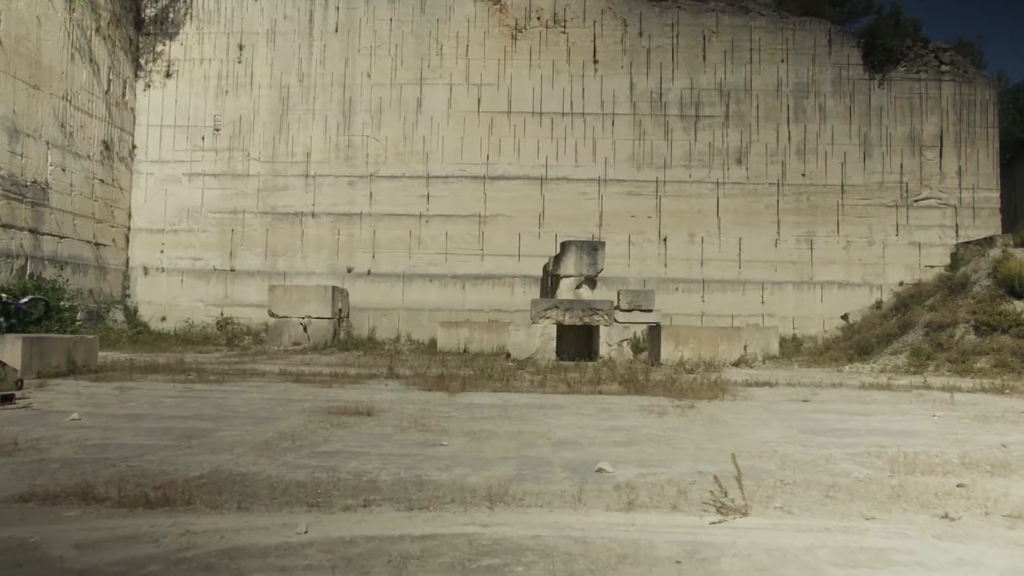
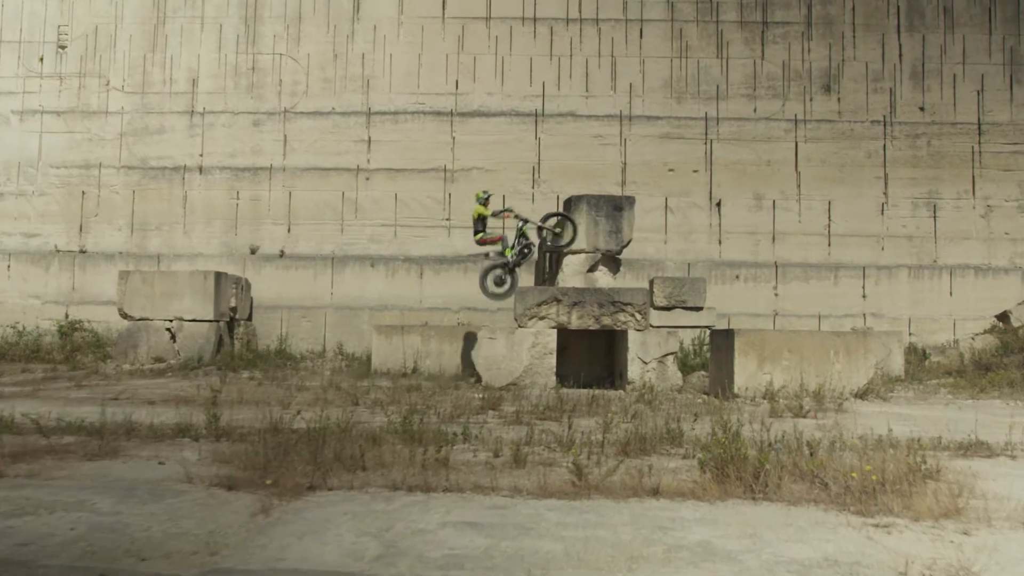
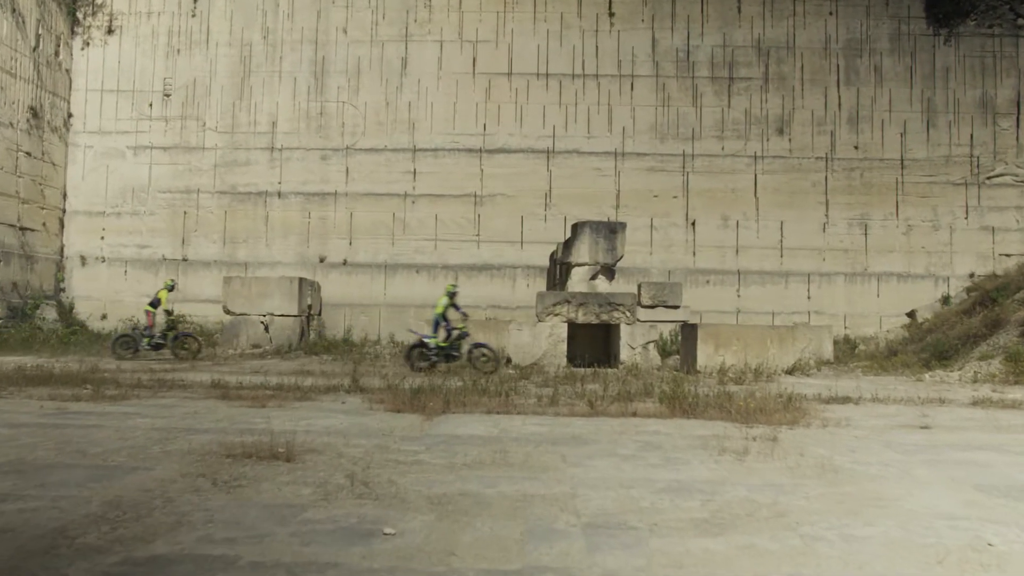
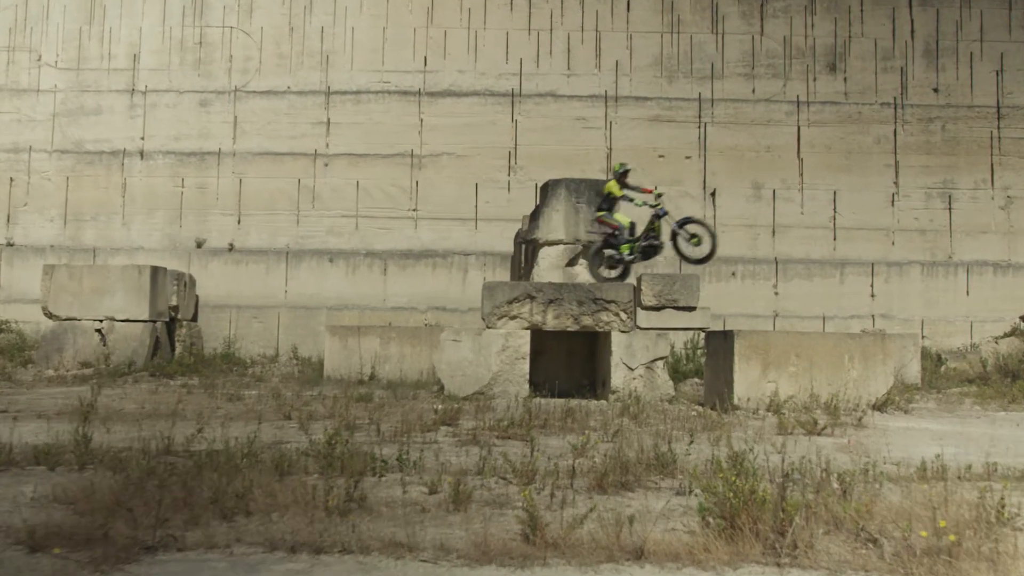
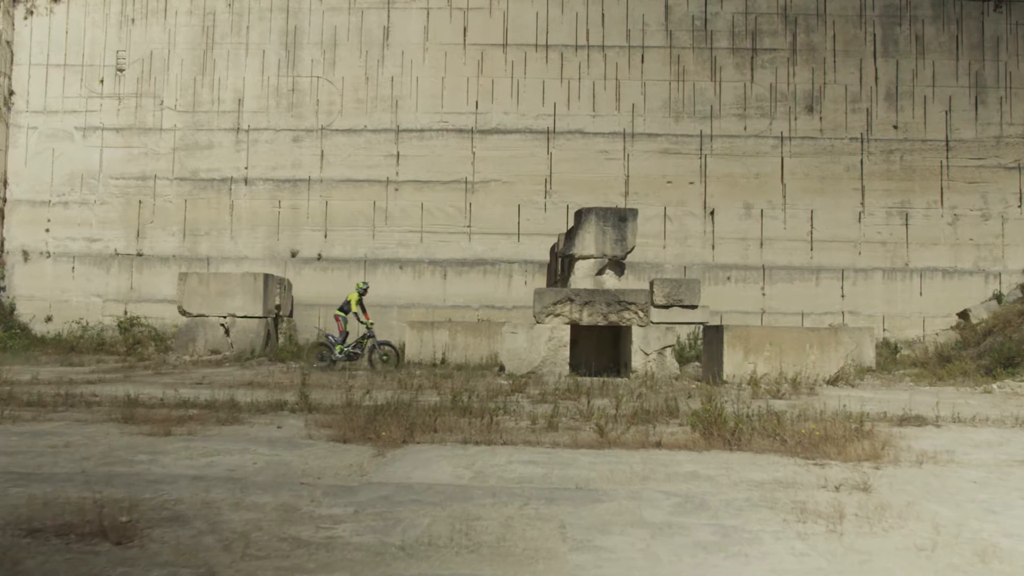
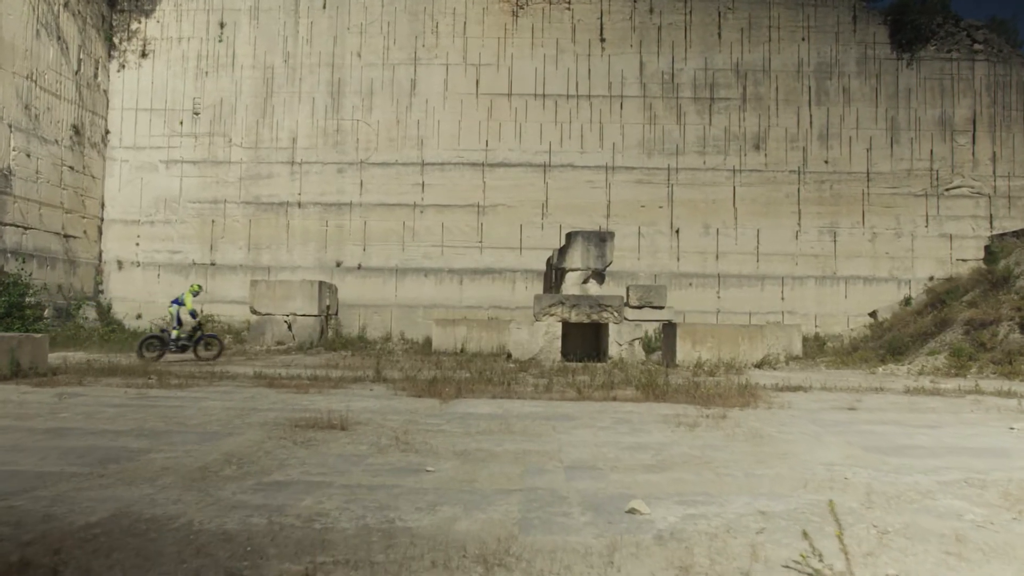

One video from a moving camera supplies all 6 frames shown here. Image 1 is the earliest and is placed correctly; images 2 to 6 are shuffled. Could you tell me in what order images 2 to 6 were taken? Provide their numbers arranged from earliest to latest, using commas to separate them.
6, 3, 5, 2, 4
